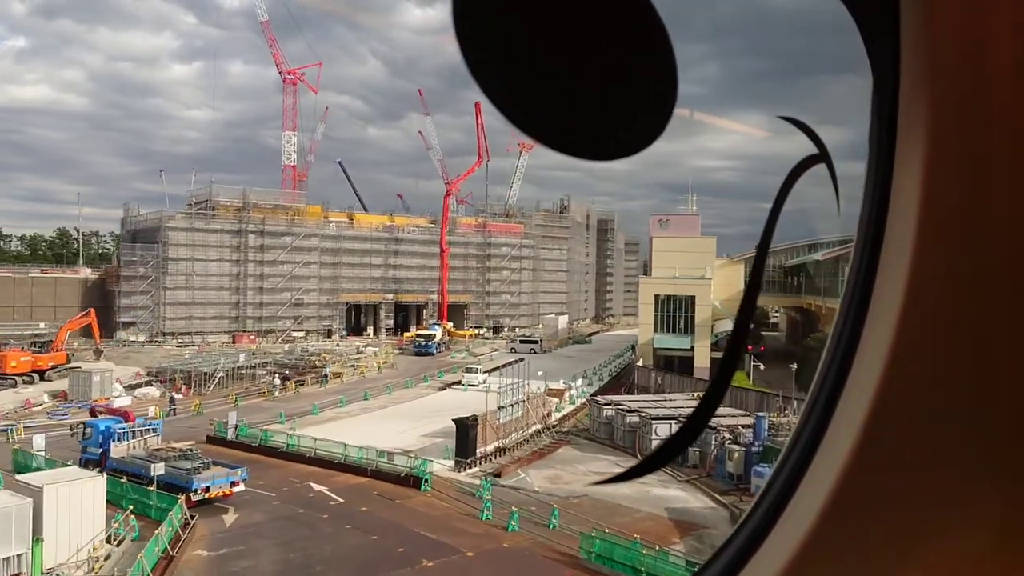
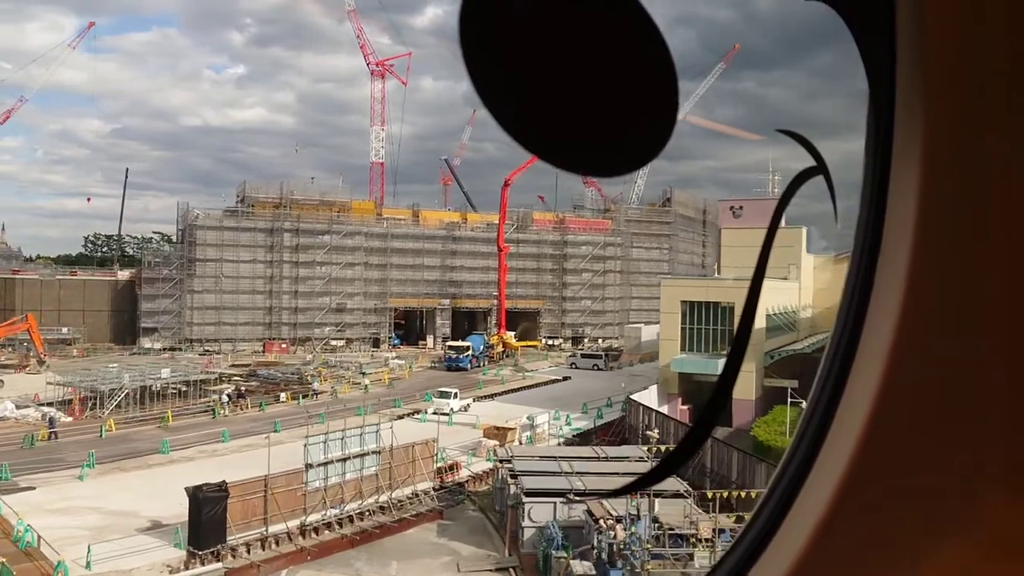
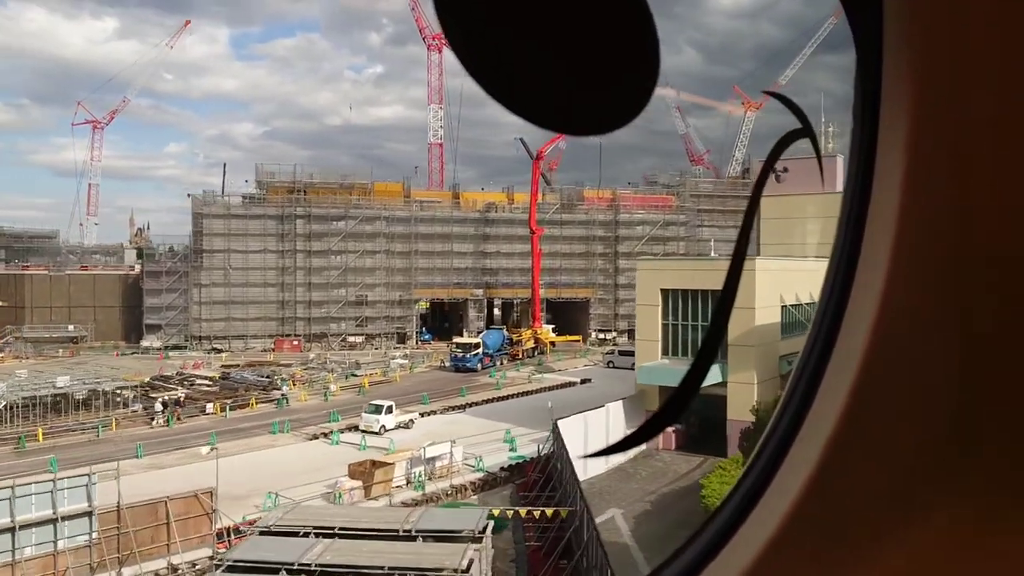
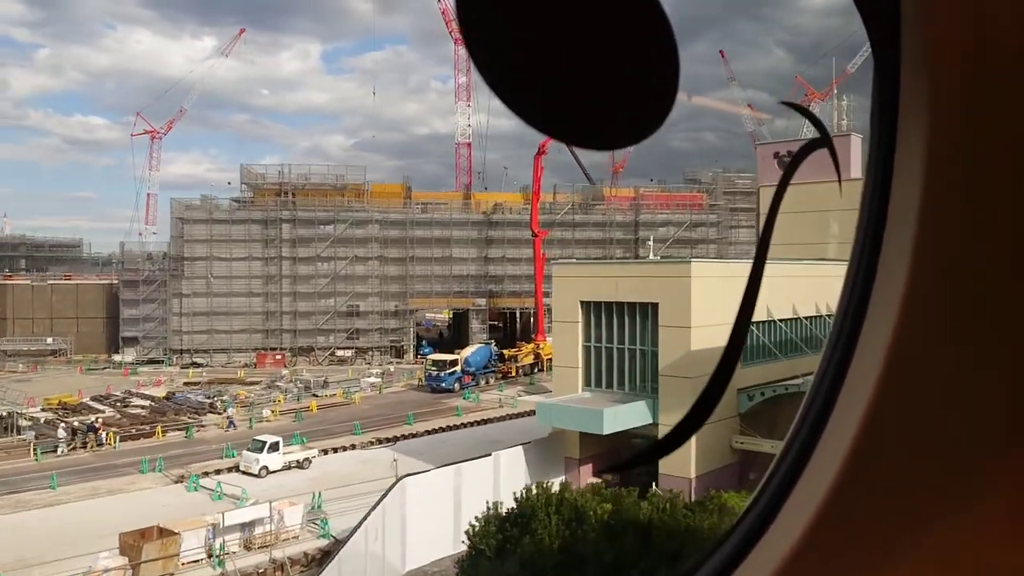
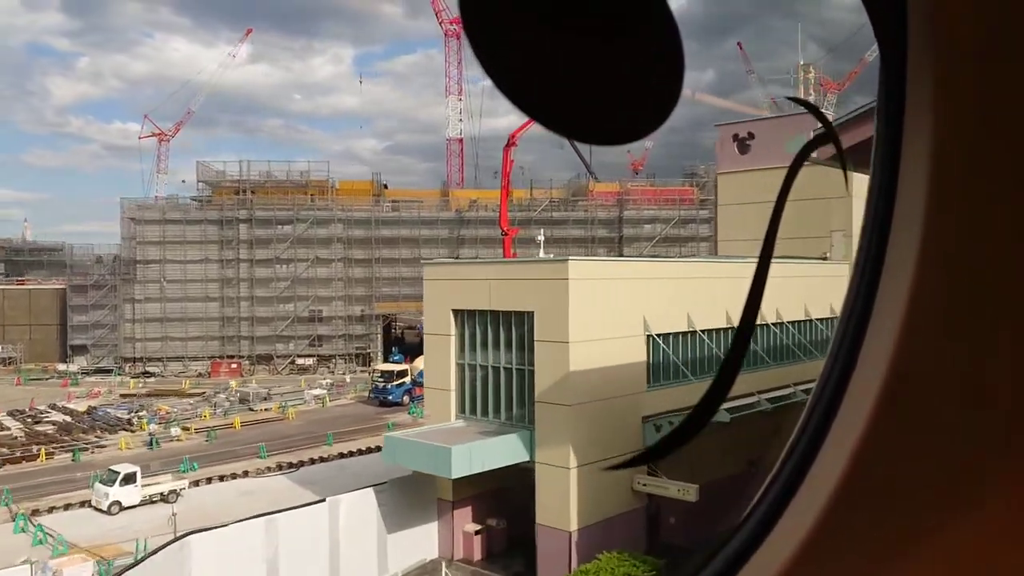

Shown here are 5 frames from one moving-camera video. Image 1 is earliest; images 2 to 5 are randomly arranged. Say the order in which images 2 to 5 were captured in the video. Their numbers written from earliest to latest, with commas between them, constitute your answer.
2, 3, 4, 5
